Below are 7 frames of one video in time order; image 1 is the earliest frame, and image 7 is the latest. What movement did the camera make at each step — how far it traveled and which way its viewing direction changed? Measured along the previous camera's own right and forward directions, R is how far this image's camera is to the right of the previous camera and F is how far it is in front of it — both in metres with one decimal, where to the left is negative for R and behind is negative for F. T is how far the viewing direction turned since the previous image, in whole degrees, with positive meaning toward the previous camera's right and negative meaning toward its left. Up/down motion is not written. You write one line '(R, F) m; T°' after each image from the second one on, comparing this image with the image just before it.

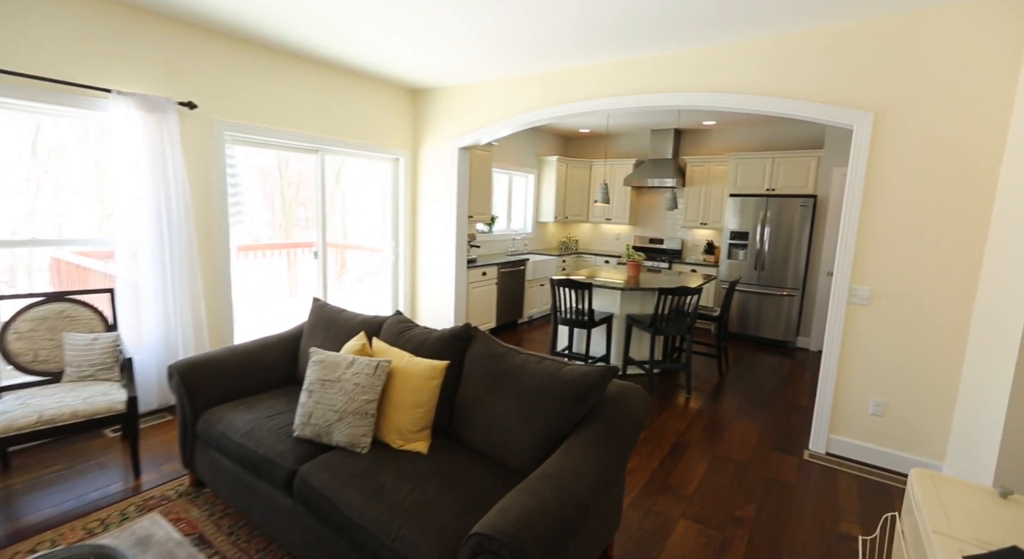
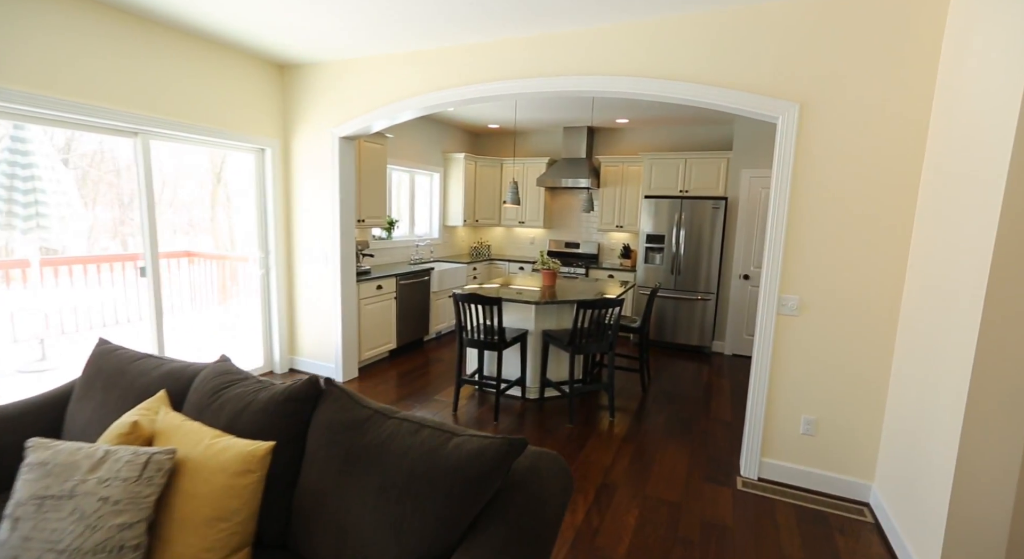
(+0.2, +0.6) m; +9°
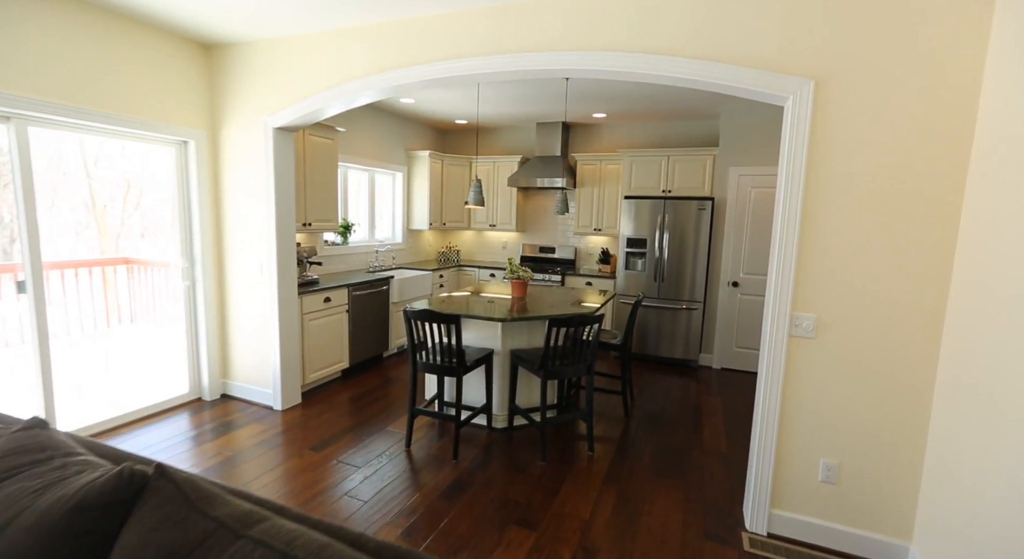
(+0.1, +0.5) m; +2°
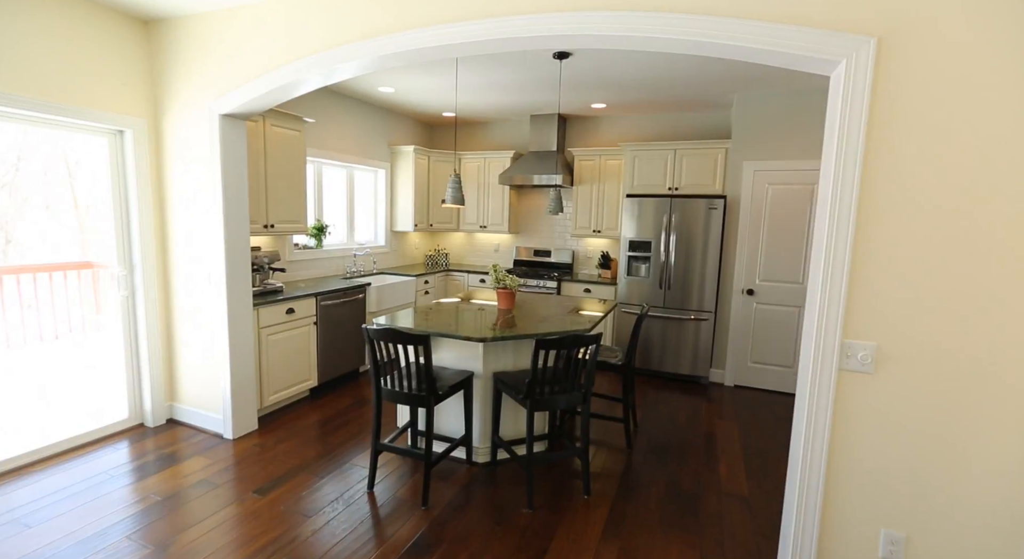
(+0.1, +0.5) m; 0°
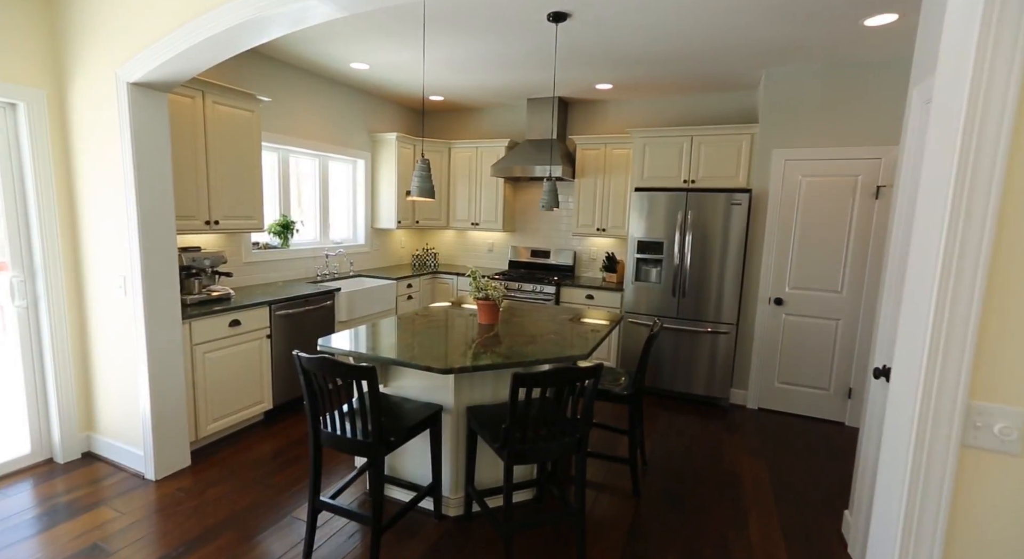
(+0.1, +0.6) m; -1°
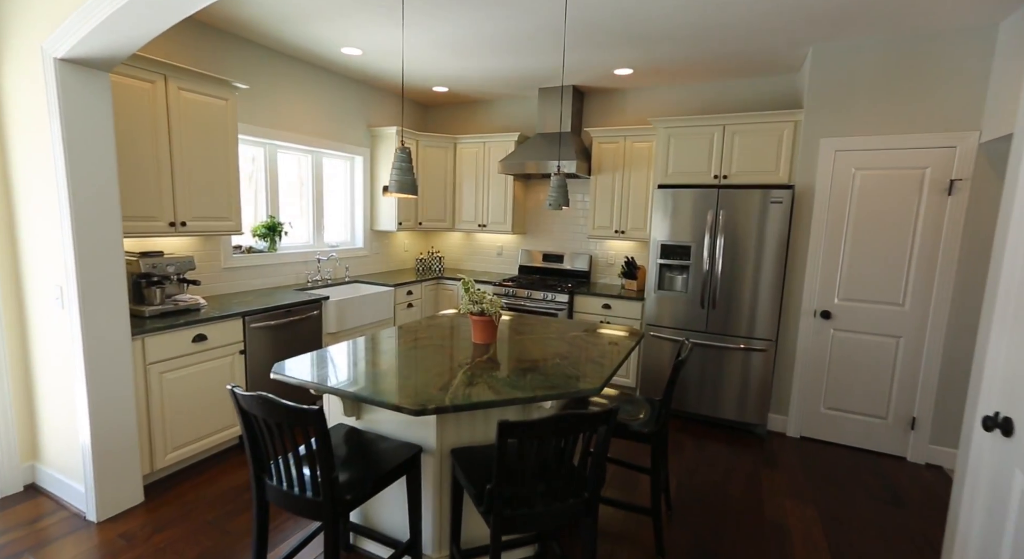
(+0.1, +0.4) m; -2°
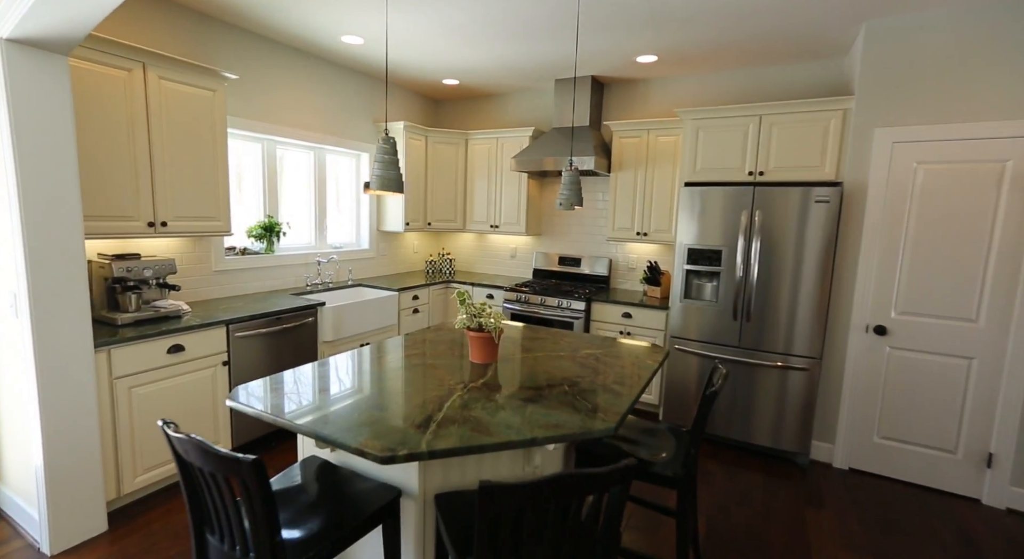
(+0.1, +0.3) m; -3°
